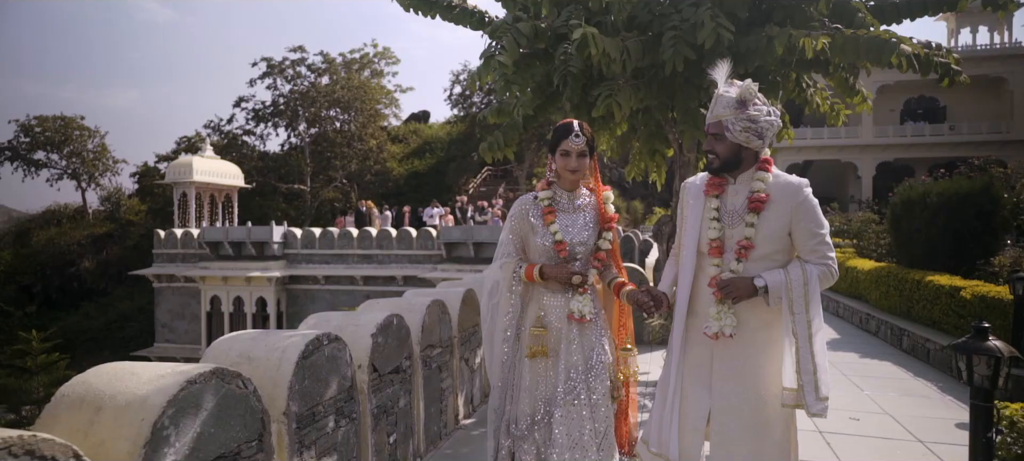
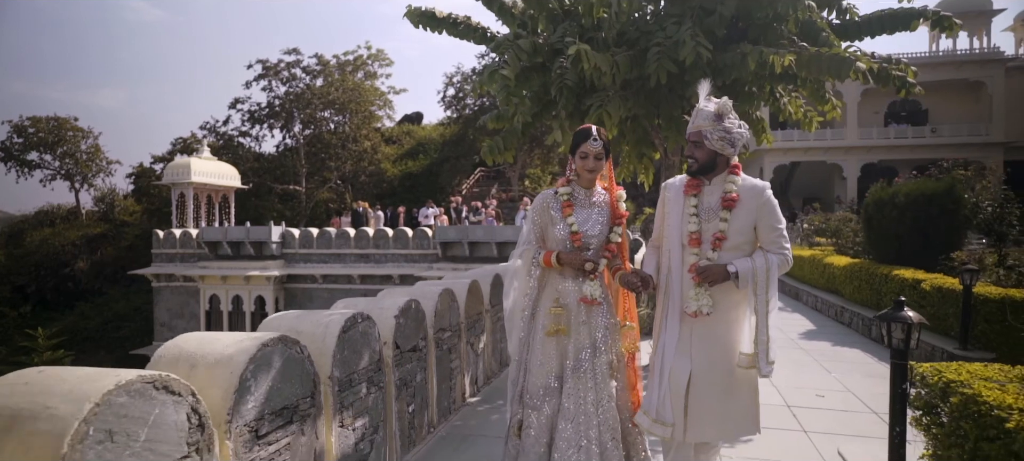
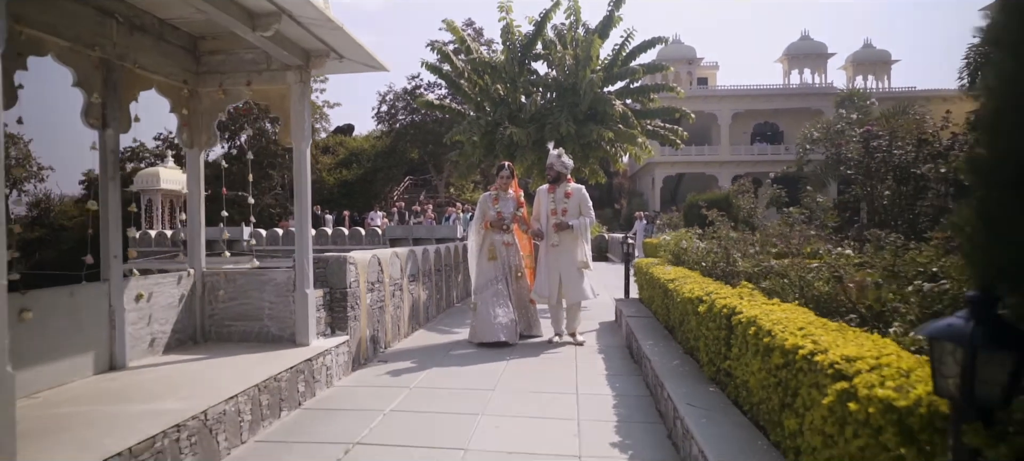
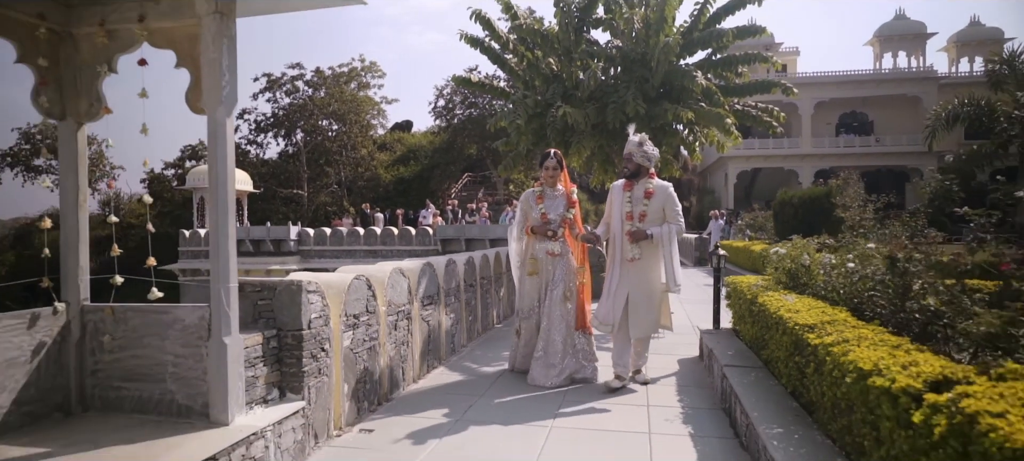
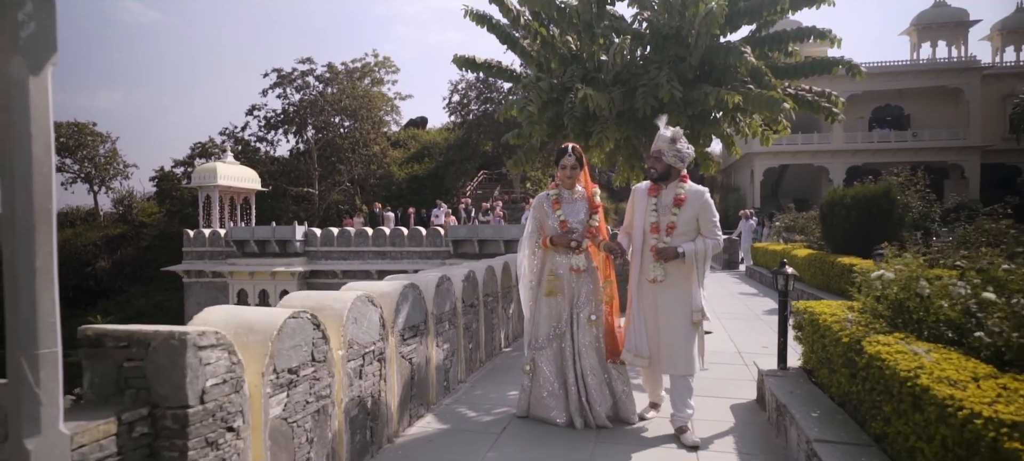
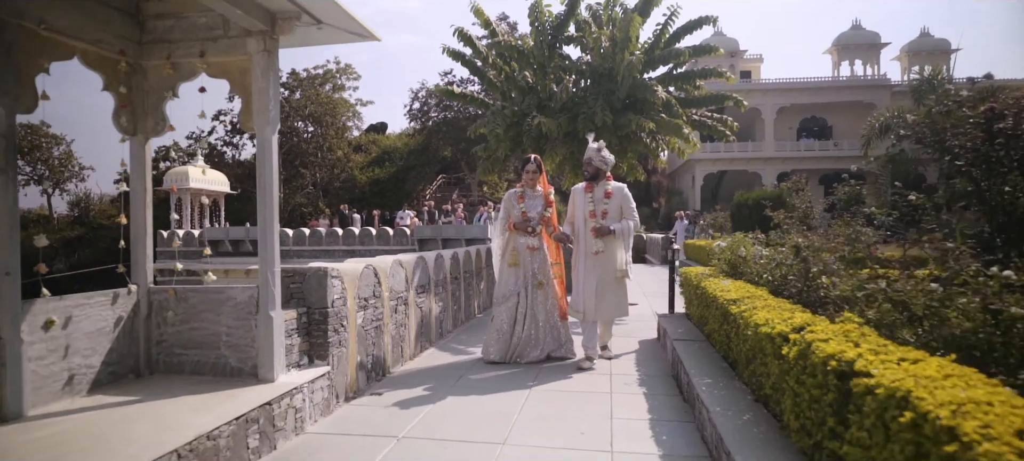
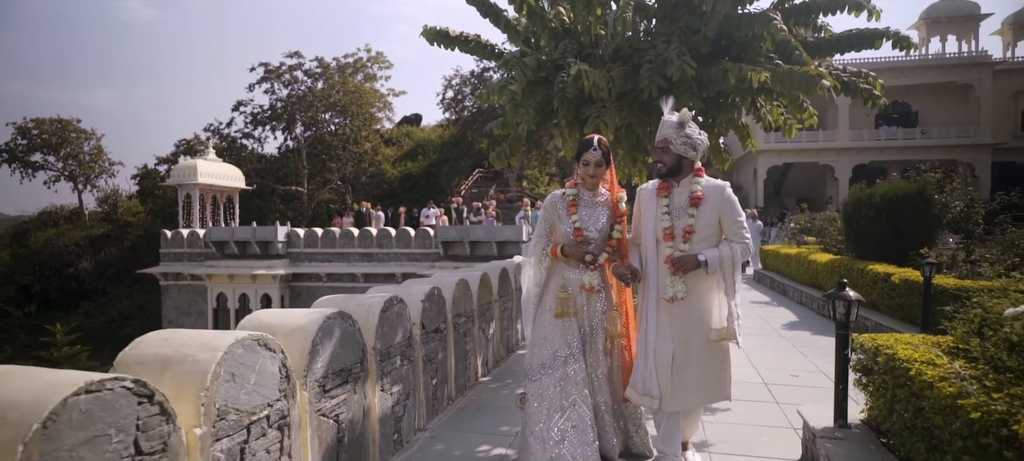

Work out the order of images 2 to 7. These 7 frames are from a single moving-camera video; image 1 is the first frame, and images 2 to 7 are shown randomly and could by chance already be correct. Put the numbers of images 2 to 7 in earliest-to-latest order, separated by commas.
2, 7, 5, 4, 6, 3
